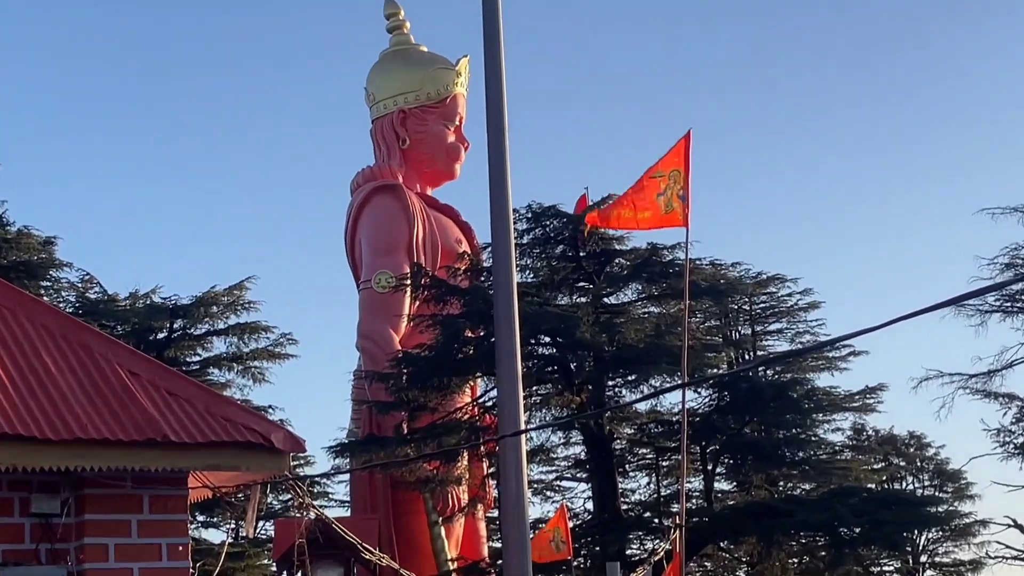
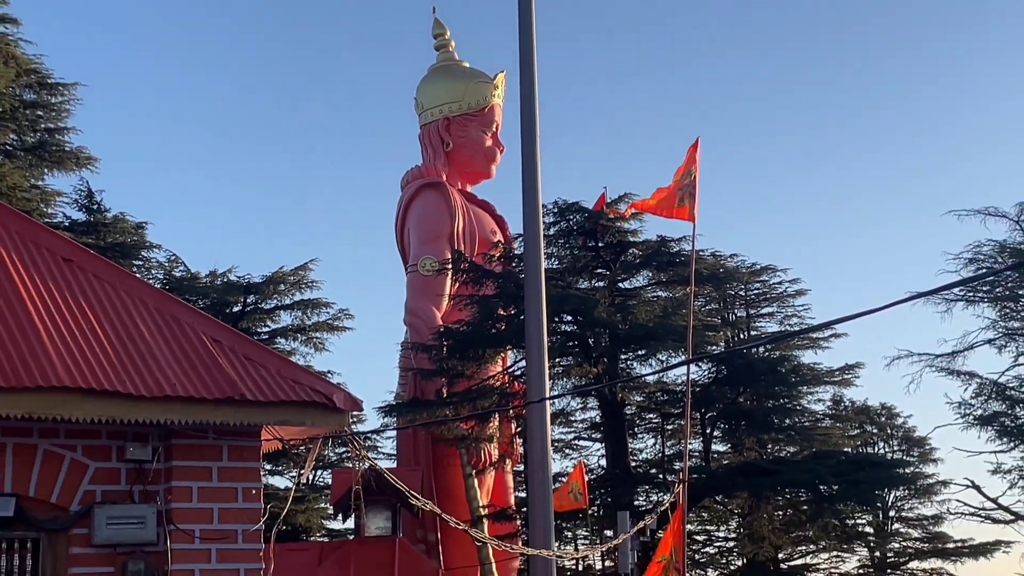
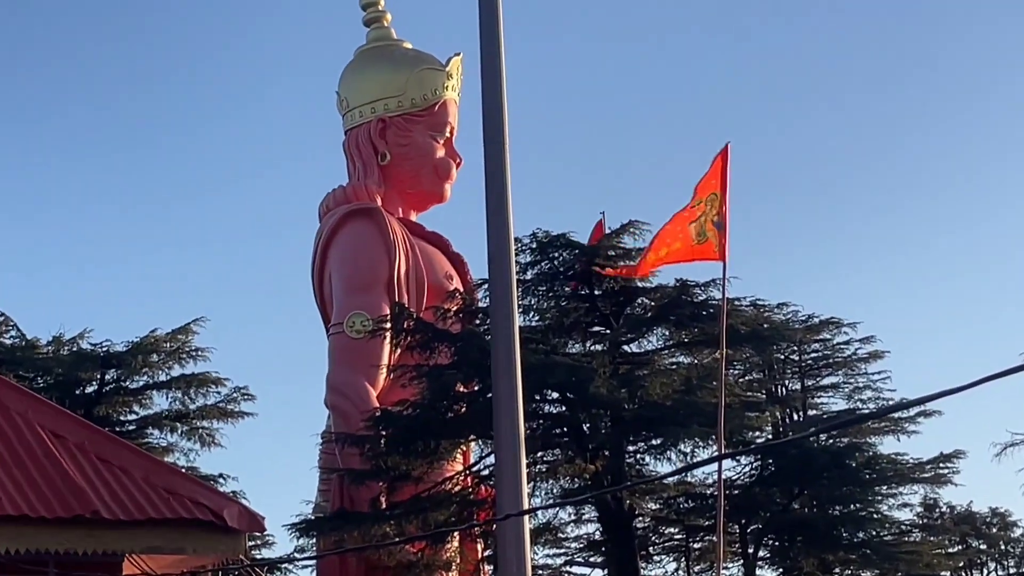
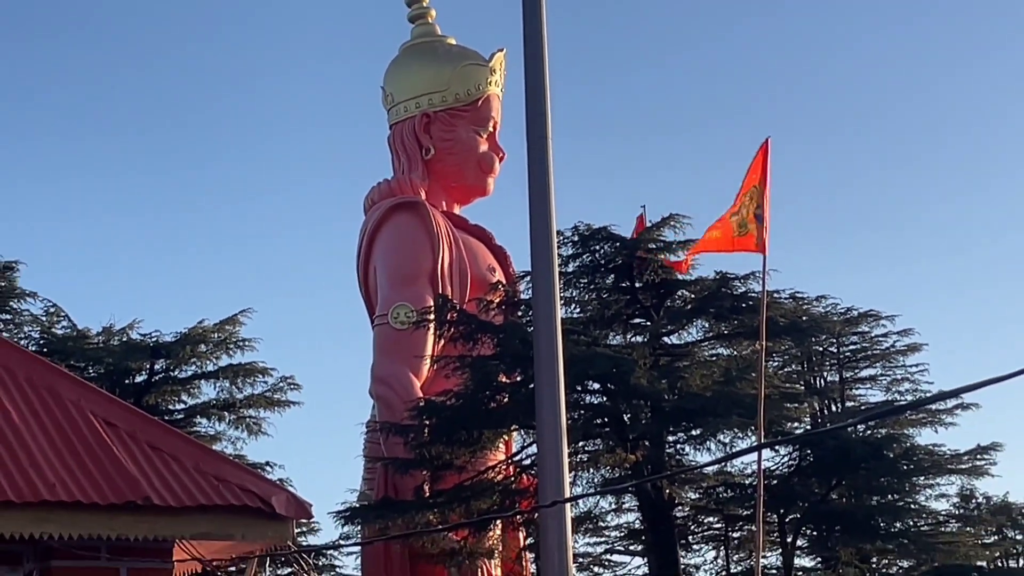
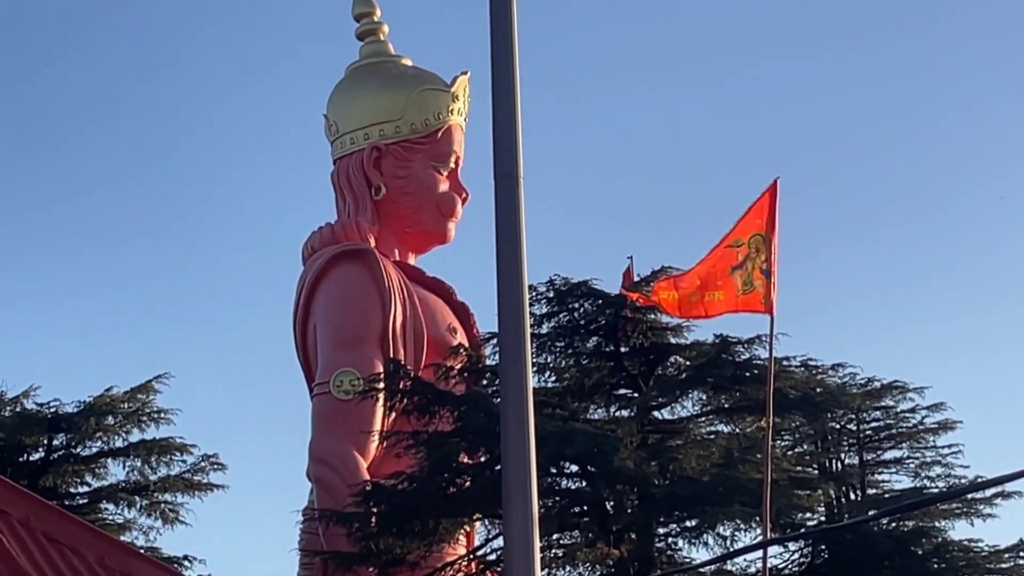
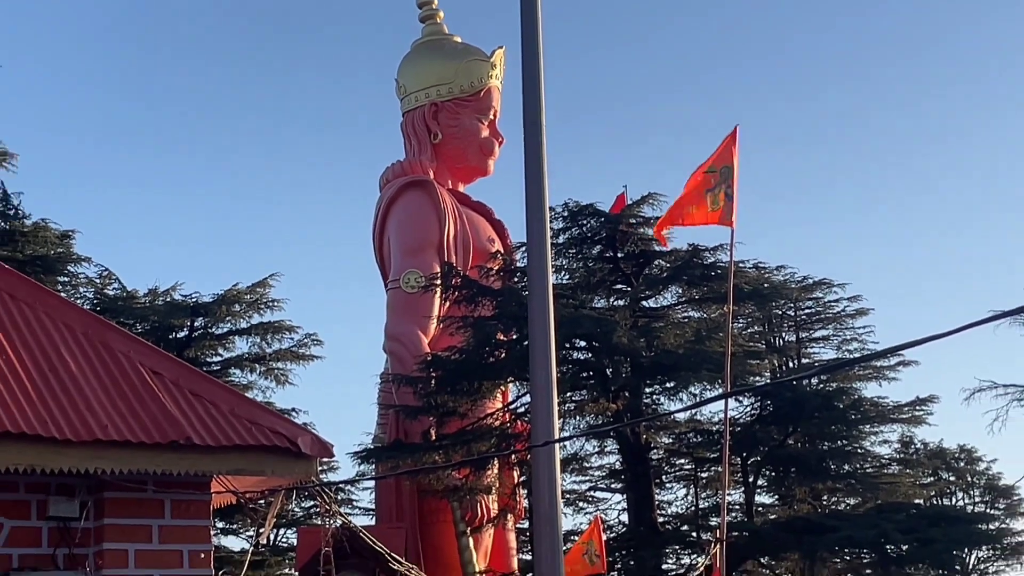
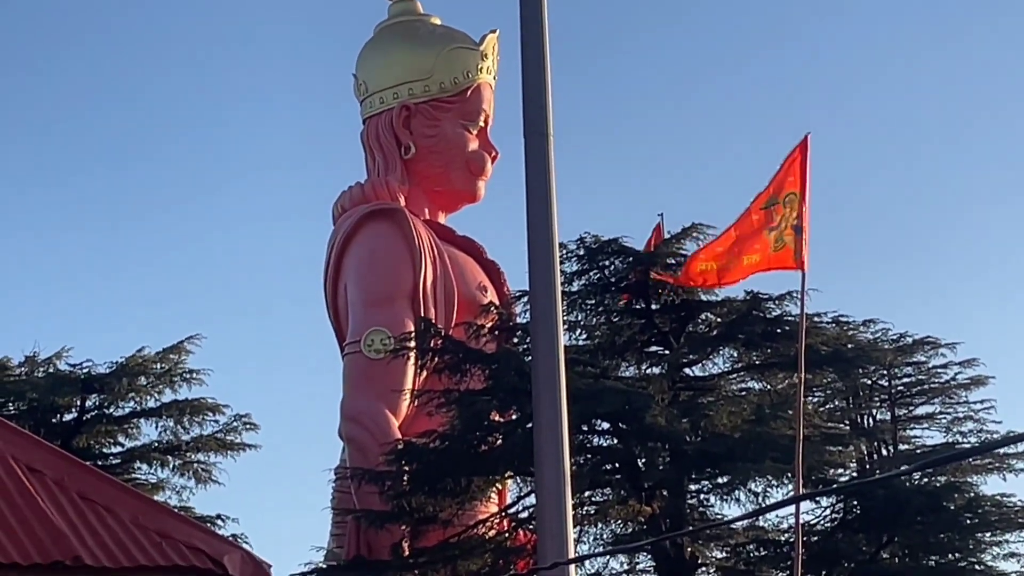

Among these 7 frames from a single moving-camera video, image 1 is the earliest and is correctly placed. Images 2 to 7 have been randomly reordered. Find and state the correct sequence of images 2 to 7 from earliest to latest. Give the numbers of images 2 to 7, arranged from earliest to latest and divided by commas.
3, 5, 7, 4, 6, 2
